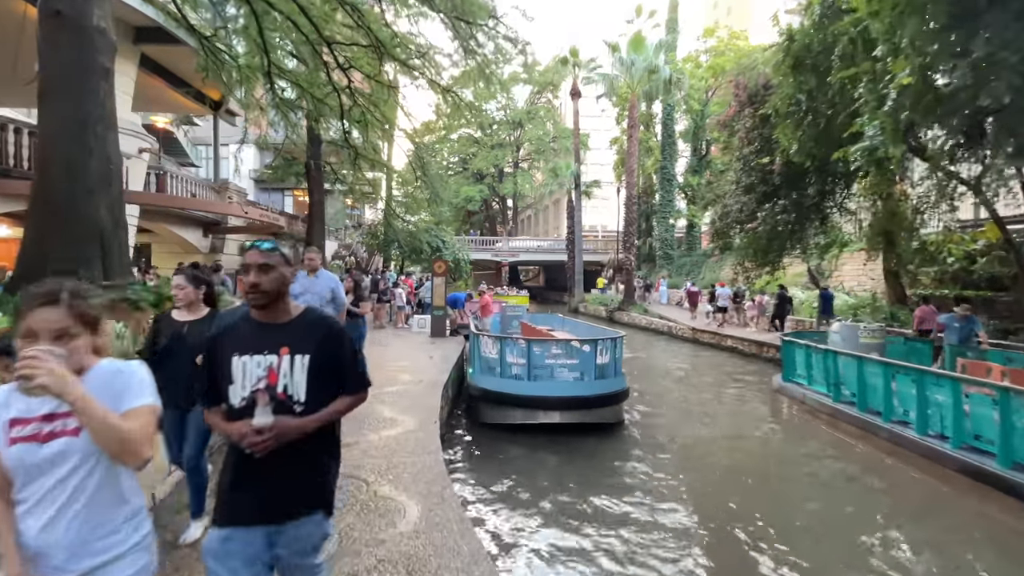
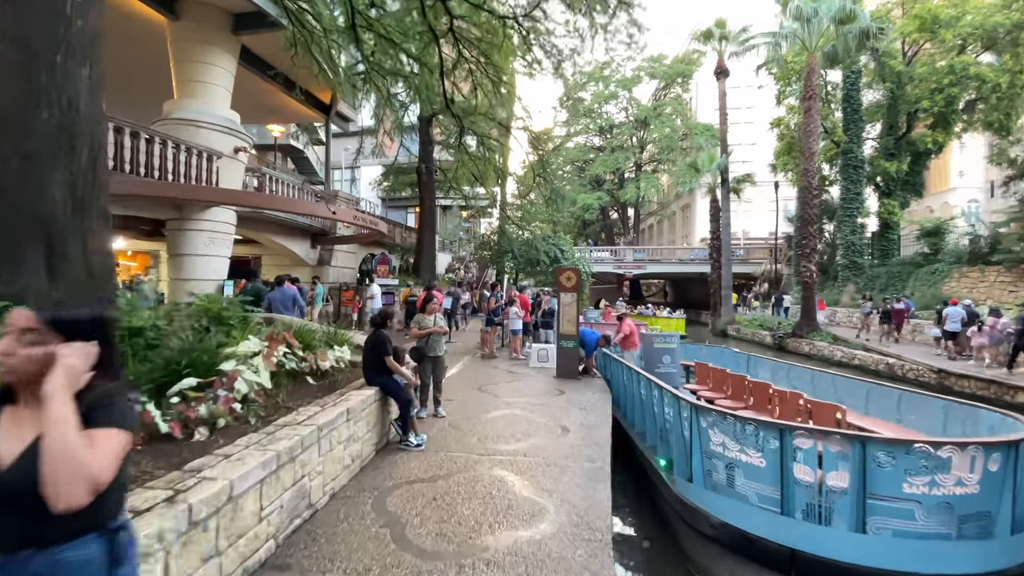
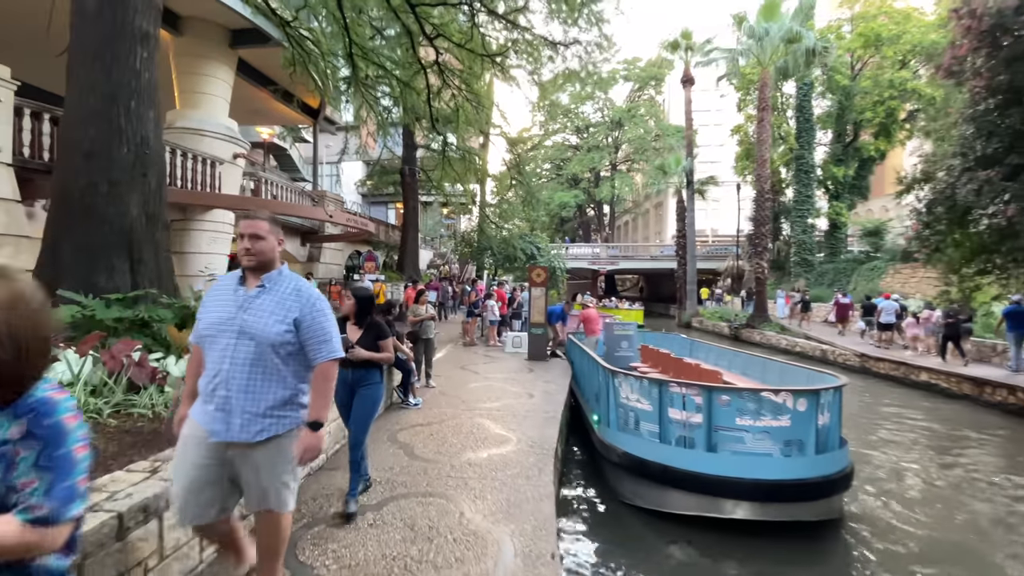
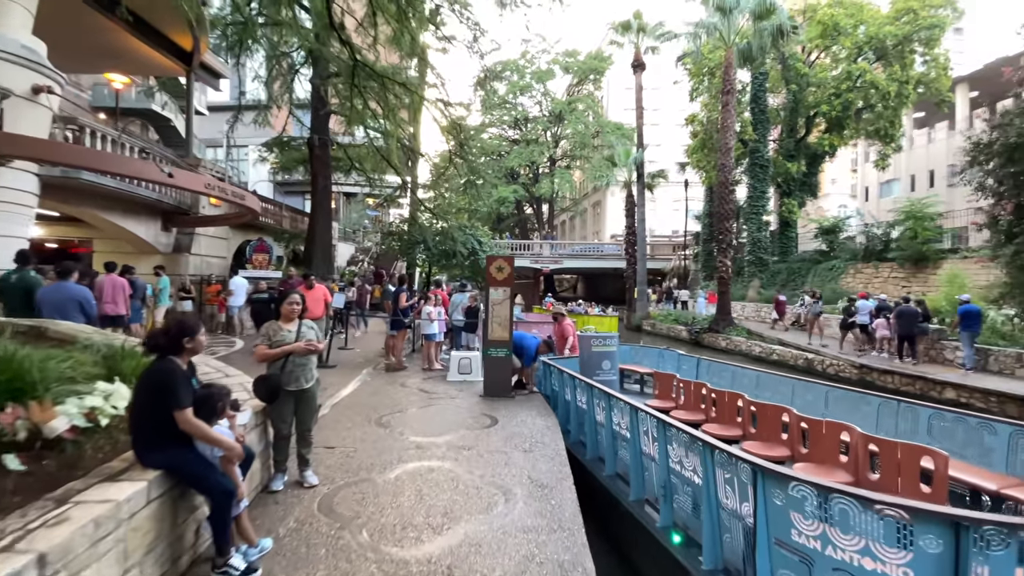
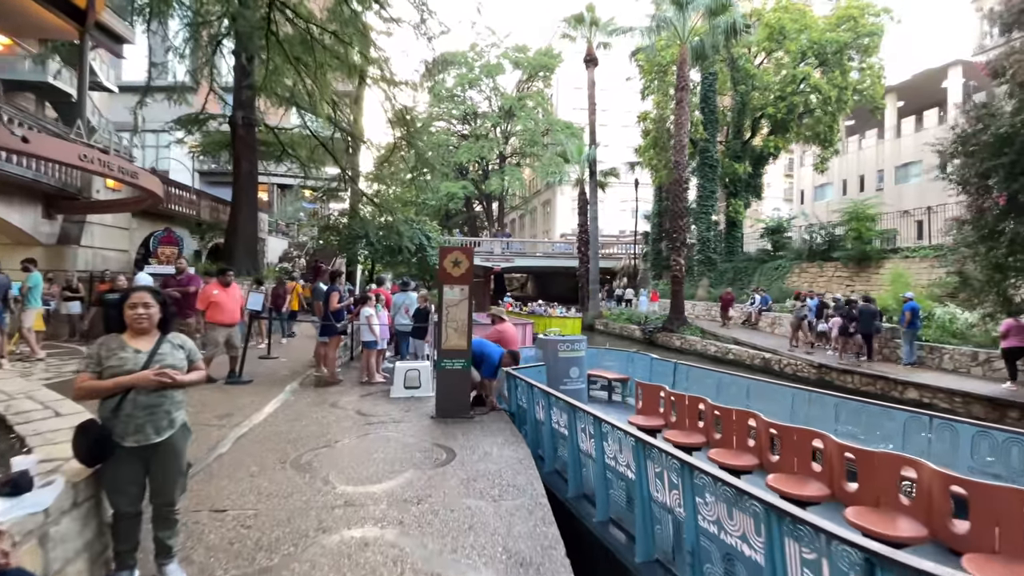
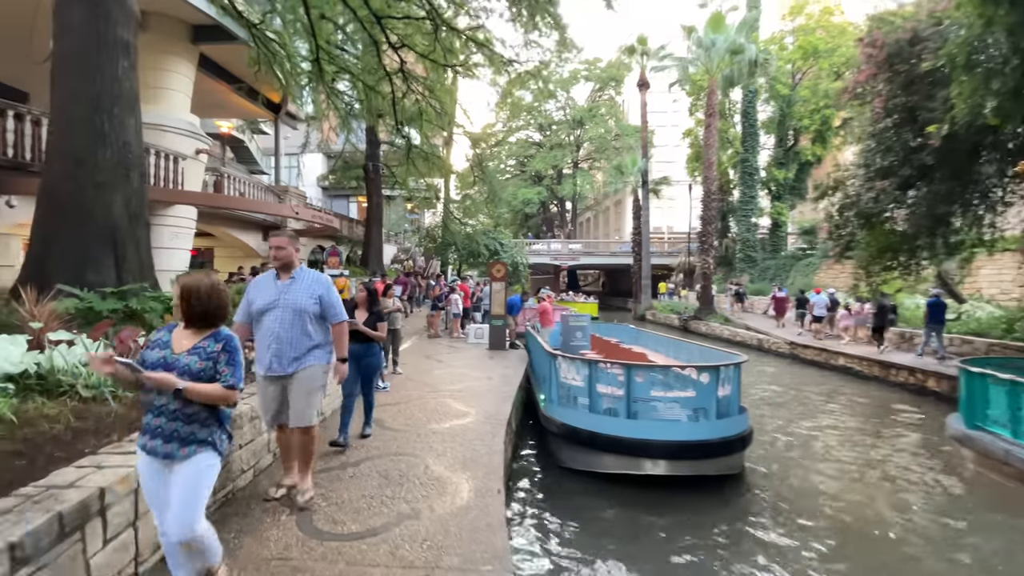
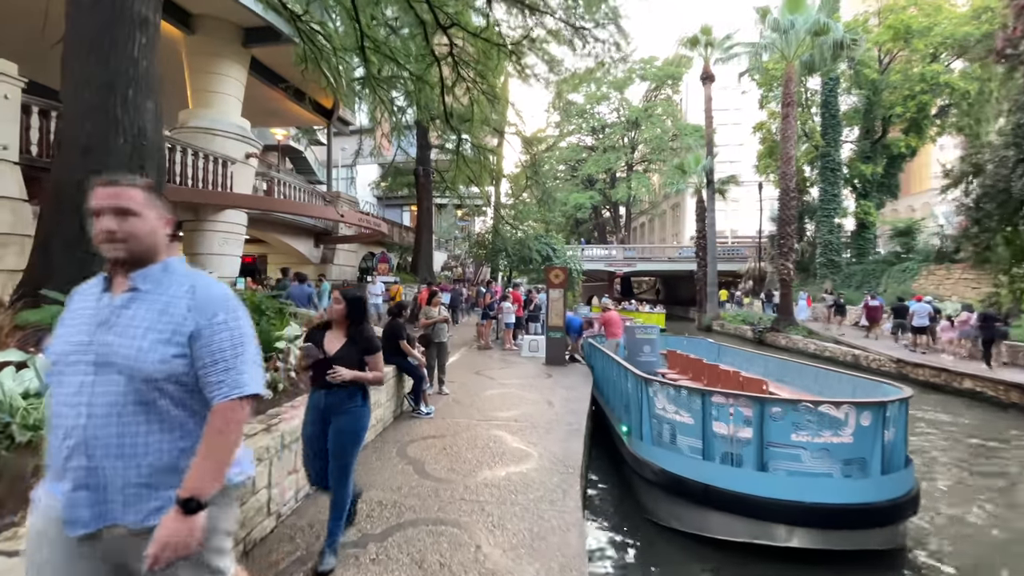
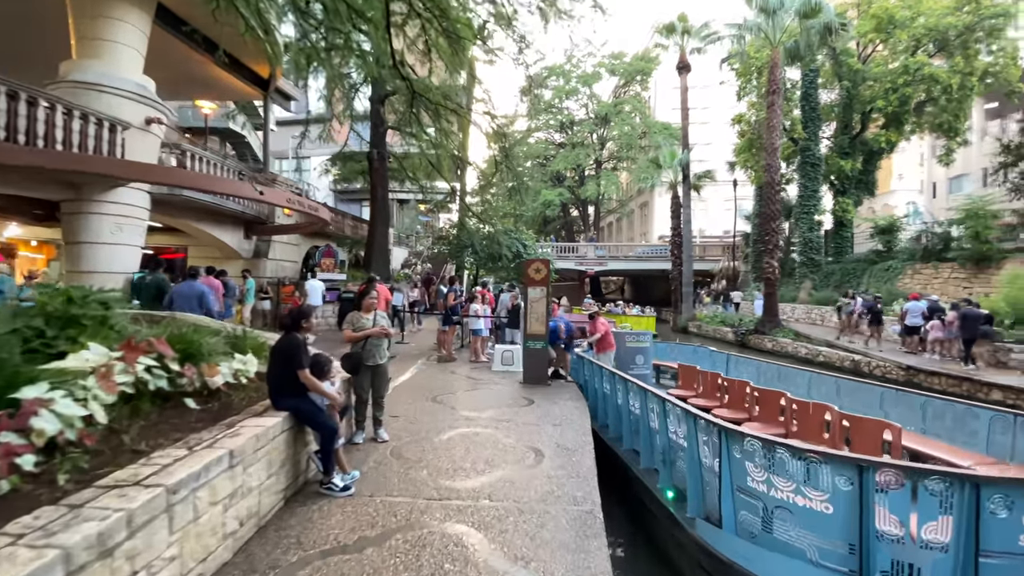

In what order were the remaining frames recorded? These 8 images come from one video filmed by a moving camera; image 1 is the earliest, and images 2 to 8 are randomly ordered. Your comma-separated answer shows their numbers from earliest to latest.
6, 3, 7, 2, 8, 4, 5
